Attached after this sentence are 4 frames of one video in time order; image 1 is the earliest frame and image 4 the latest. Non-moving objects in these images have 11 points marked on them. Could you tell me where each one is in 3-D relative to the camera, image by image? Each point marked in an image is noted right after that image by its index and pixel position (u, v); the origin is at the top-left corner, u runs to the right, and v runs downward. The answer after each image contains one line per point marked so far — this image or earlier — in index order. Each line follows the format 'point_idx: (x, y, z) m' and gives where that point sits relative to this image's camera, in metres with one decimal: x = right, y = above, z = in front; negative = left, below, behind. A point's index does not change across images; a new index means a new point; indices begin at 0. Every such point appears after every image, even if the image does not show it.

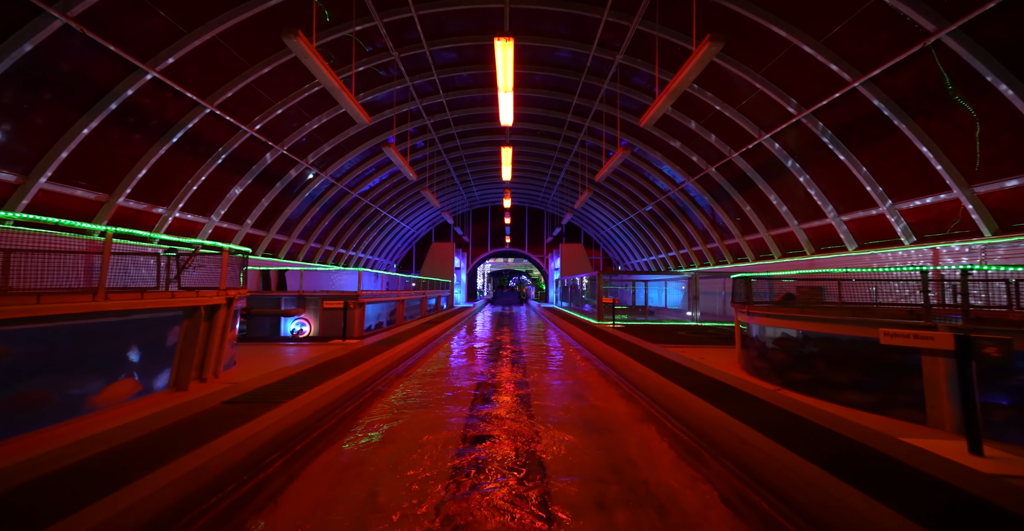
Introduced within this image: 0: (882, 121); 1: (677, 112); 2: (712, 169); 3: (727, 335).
0: (+10.5, +4.2, +10.0) m
1: (+6.8, +6.4, +14.8) m
2: (+9.3, +4.5, +16.6) m
3: (+6.8, -2.2, +11.0) m
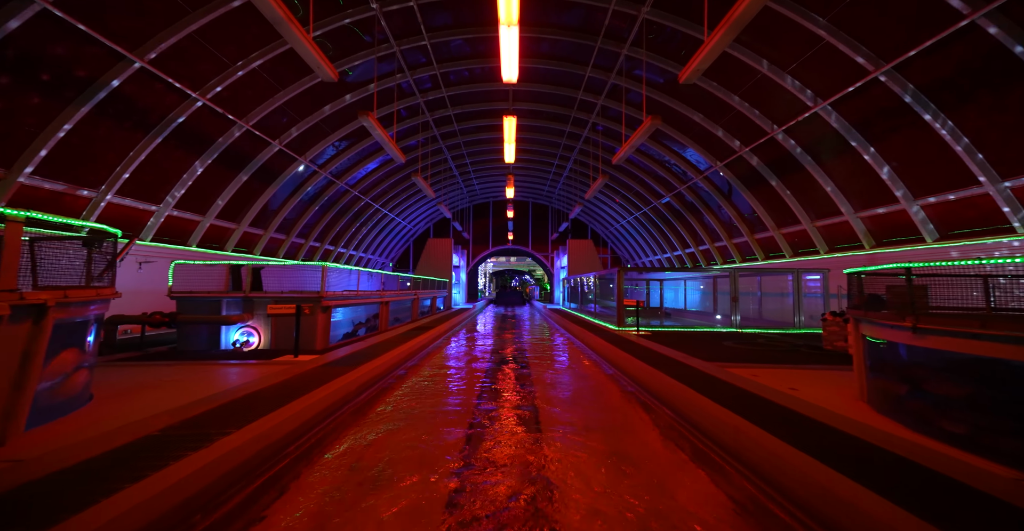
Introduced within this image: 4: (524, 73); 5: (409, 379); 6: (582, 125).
0: (+10.6, +4.3, +7.7) m
1: (+6.9, +6.5, +12.6) m
2: (+9.5, +4.6, +14.3) m
3: (+6.9, -2.0, +8.8) m
4: (+0.5, +8.8, +16.3) m
5: (-2.3, -2.6, +8.2) m
6: (+3.9, +7.8, +19.8) m
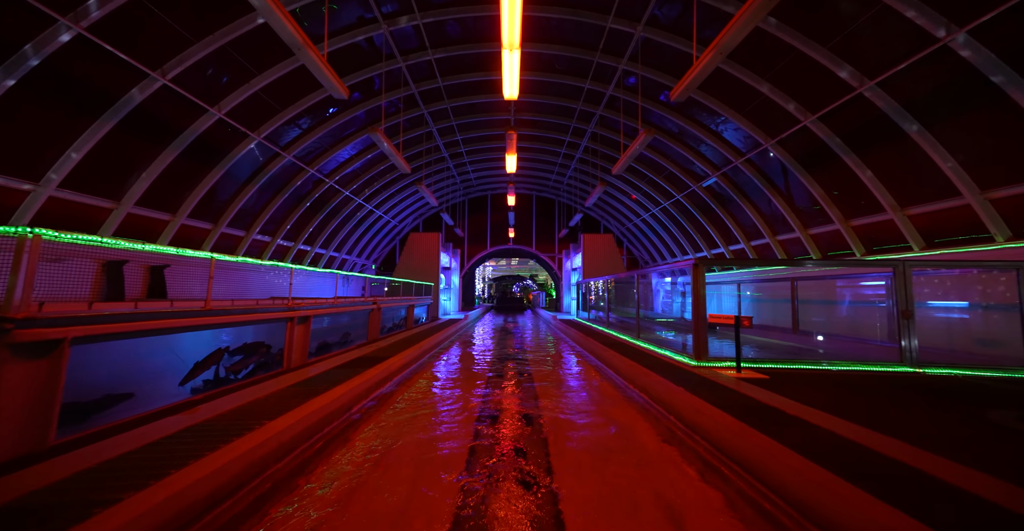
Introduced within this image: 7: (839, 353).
0: (+10.7, +4.3, +6.3) m
1: (+7.0, +6.4, +11.3) m
2: (+9.6, +4.5, +13.0) m
3: (+7.0, -2.1, +7.3) m
4: (+0.6, +8.6, +15.0) m
5: (-2.2, -2.6, +6.8) m
6: (+4.0, +7.6, +18.5) m
7: (+9.1, -2.4, +9.8) m
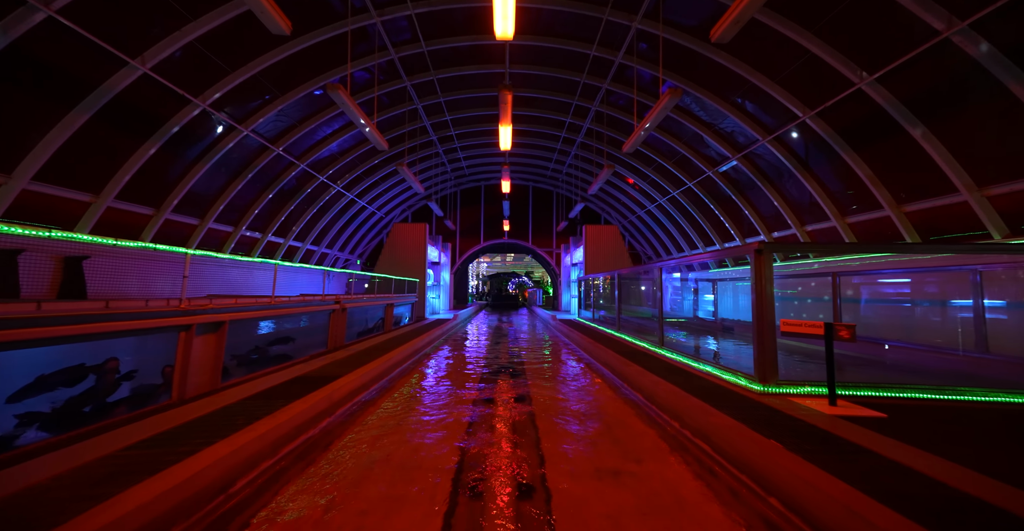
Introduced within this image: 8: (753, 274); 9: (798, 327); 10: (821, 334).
0: (+10.6, +4.4, +4.4) m
1: (+6.9, +6.6, +9.2) m
2: (+9.4, +4.7, +11.0) m
3: (+6.9, -1.9, +5.4) m
4: (+0.4, +8.9, +12.9) m
5: (-2.4, -2.4, +4.7) m
6: (+3.7, +7.9, +16.4) m
7: (+8.9, -2.2, +7.8) m
8: (+3.7, -0.1, +5.4) m
9: (+4.0, -0.8, +5.0) m
10: (+4.1, -0.9, +4.8) m
